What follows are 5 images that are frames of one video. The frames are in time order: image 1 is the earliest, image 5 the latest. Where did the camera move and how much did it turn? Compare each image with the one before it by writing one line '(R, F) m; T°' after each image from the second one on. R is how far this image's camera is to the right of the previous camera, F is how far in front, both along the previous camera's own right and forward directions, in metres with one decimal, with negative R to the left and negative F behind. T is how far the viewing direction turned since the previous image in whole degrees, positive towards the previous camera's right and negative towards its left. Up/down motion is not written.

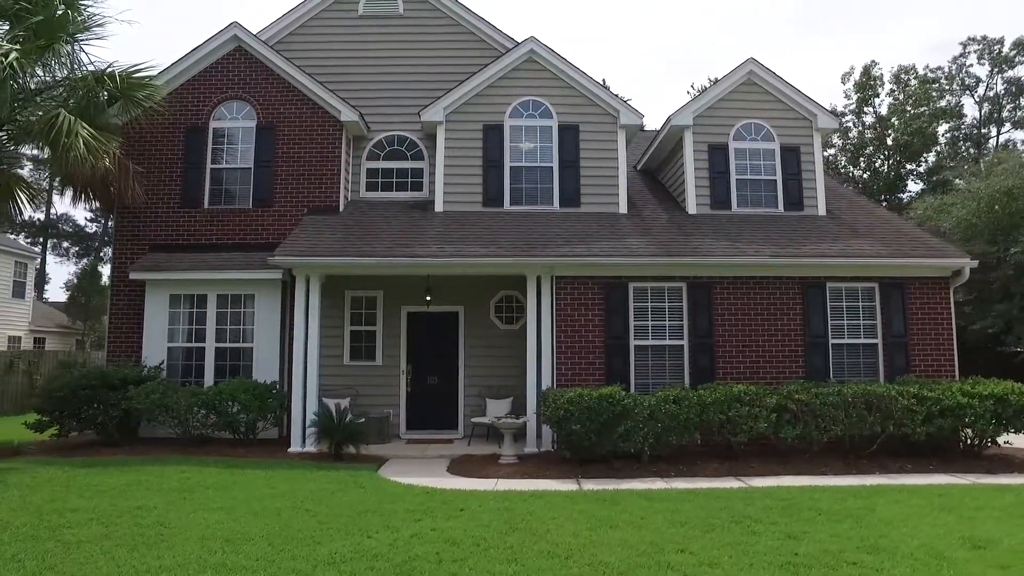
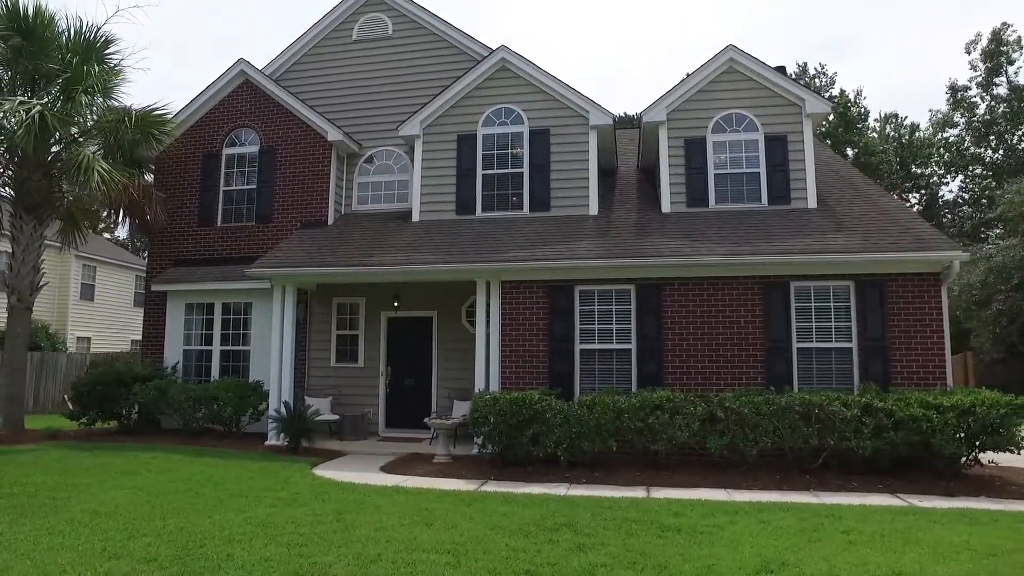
(+3.2, +0.1) m; -13°
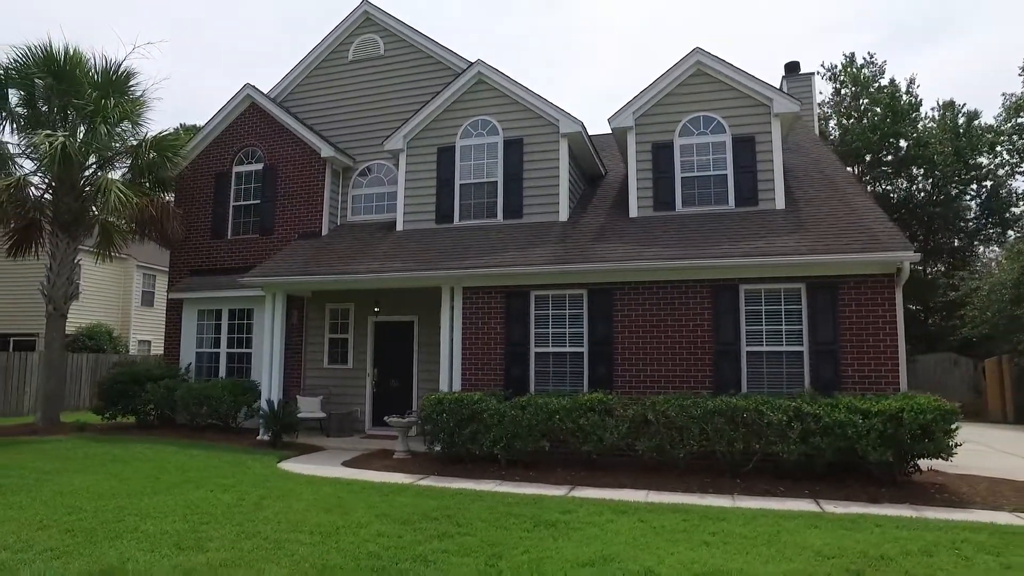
(+2.0, -0.3) m; -7°
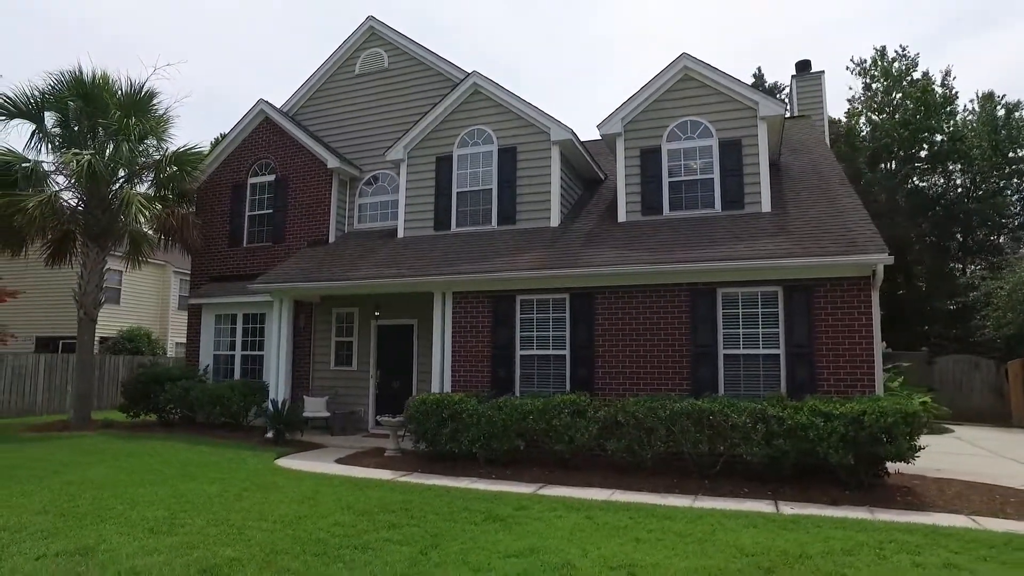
(+1.0, -0.3) m; -4°
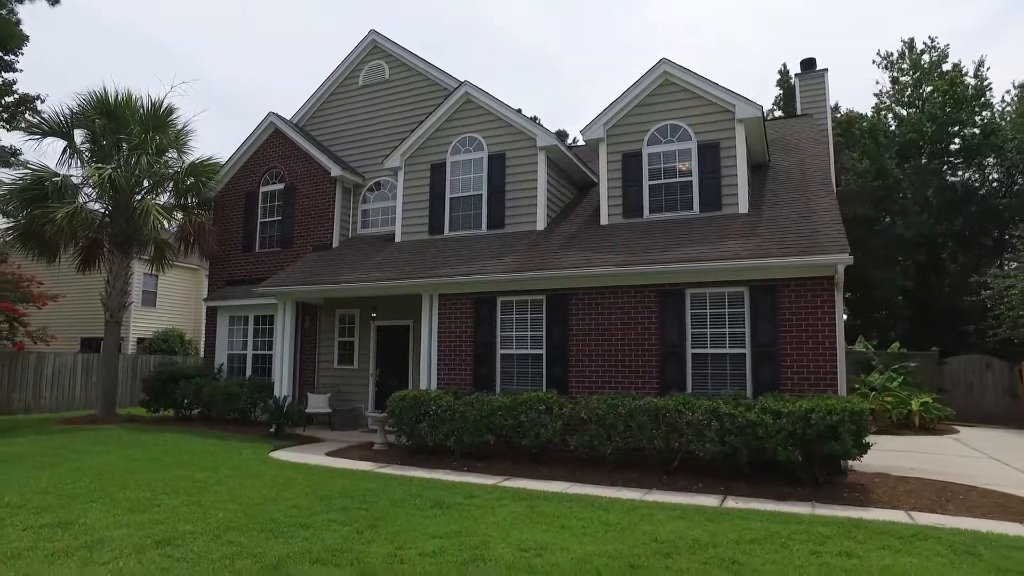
(+1.1, -0.4) m; -4°
